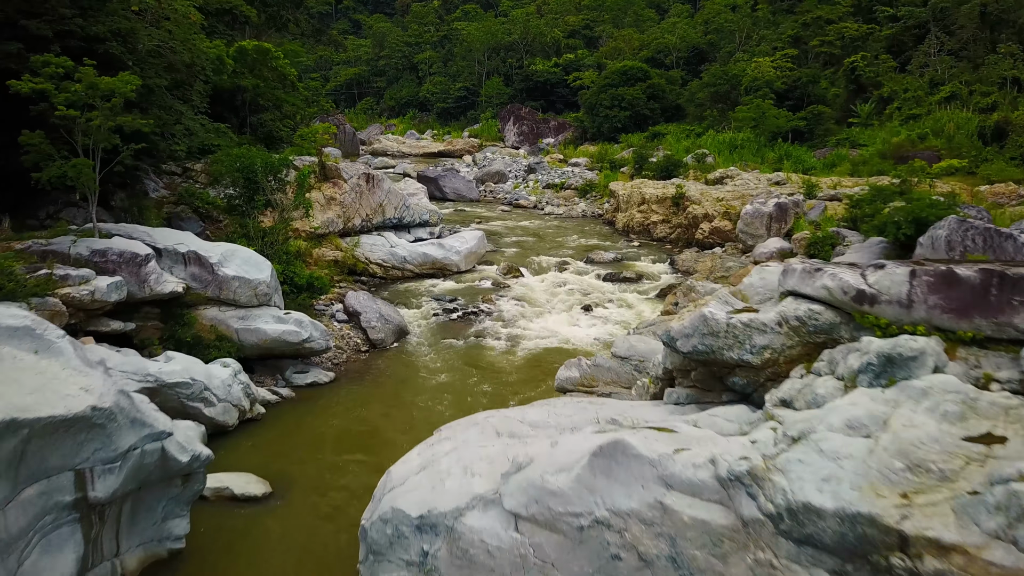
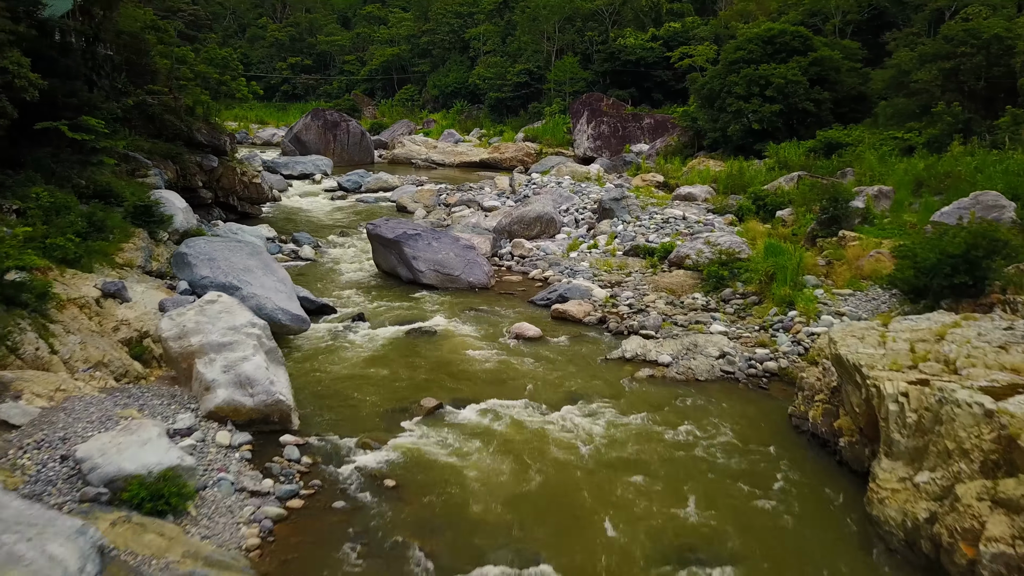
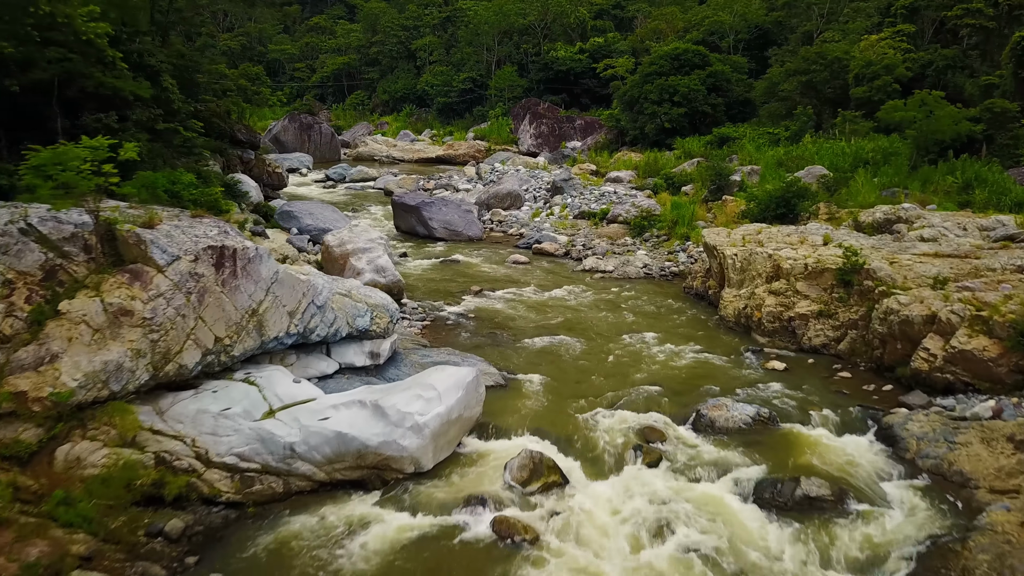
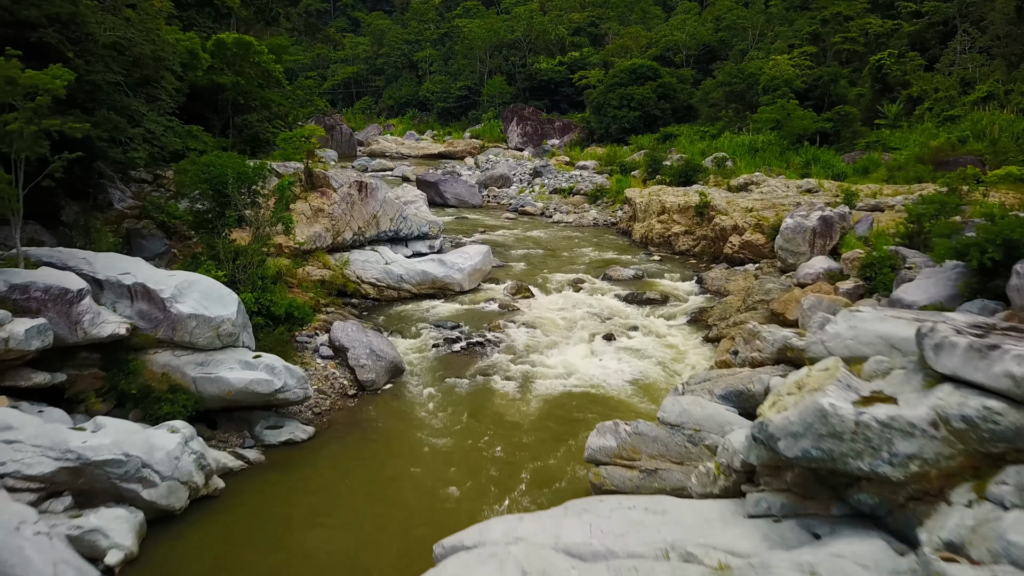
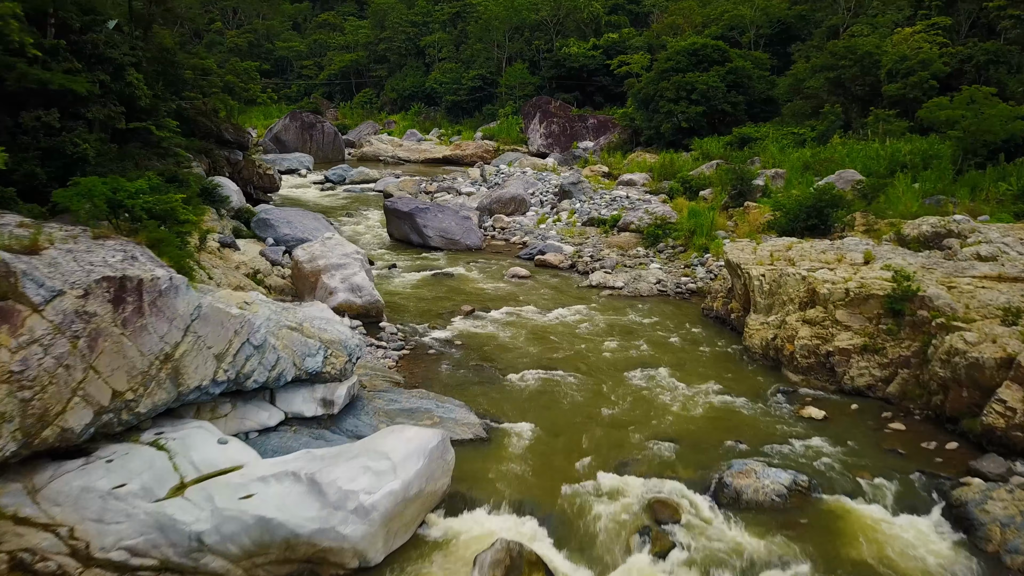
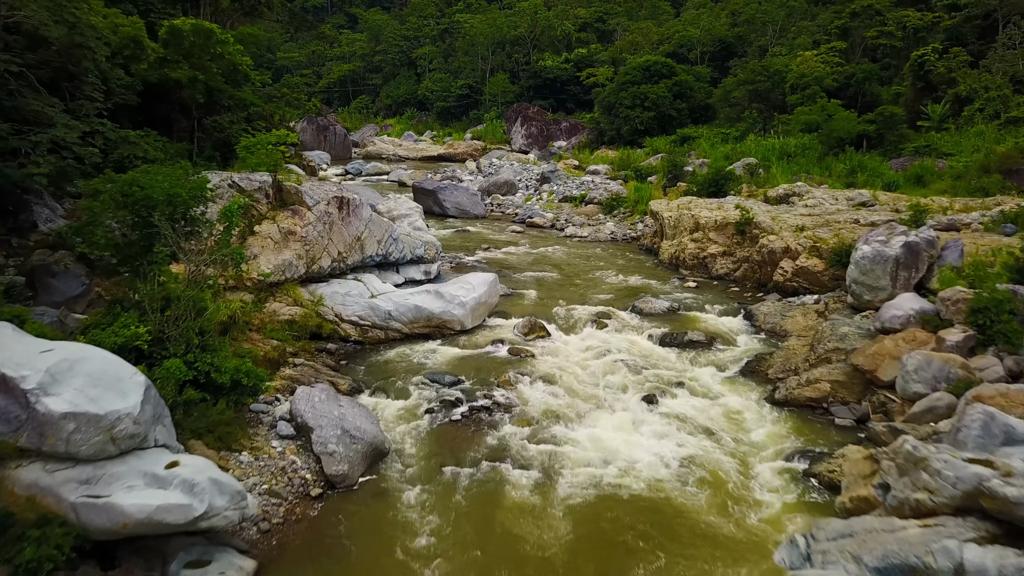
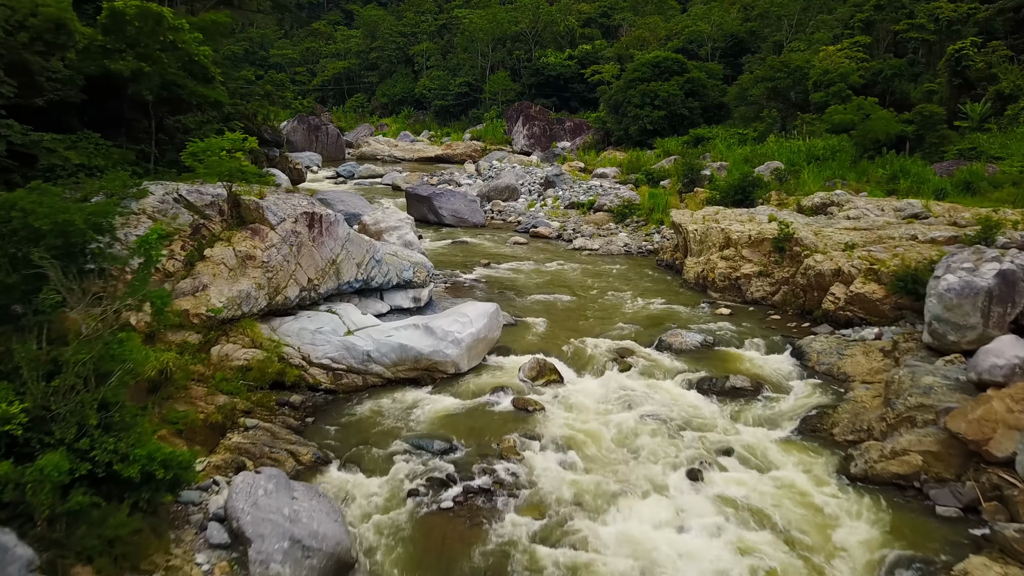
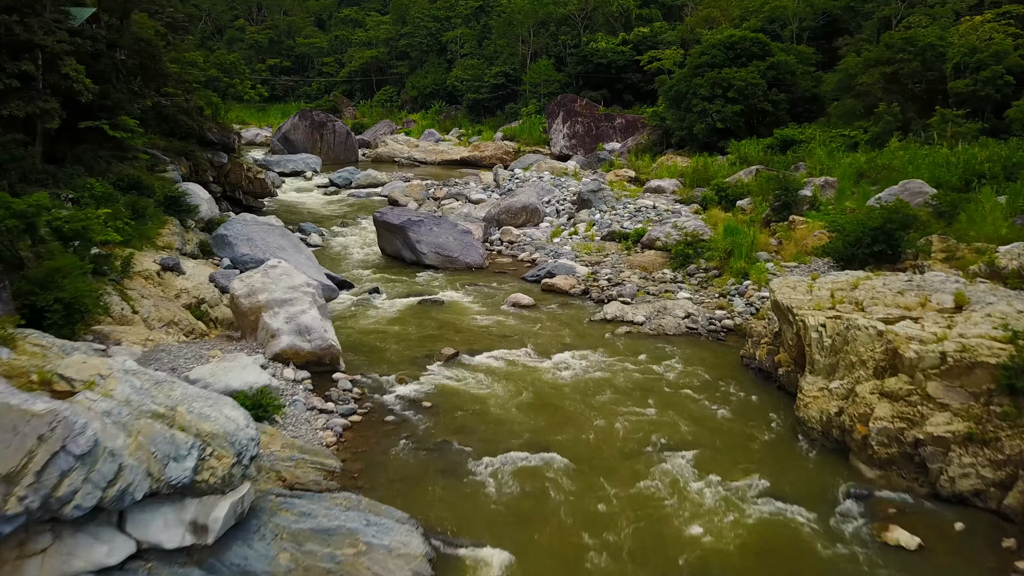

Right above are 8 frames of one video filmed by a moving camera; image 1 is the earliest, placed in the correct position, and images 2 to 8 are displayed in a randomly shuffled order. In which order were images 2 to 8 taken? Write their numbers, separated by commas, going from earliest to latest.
4, 6, 7, 3, 5, 8, 2
